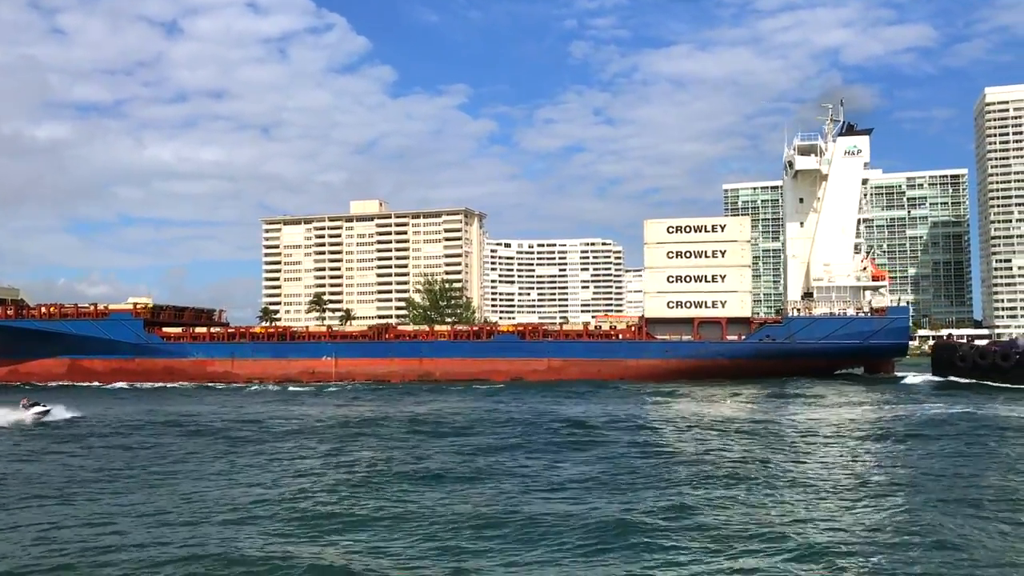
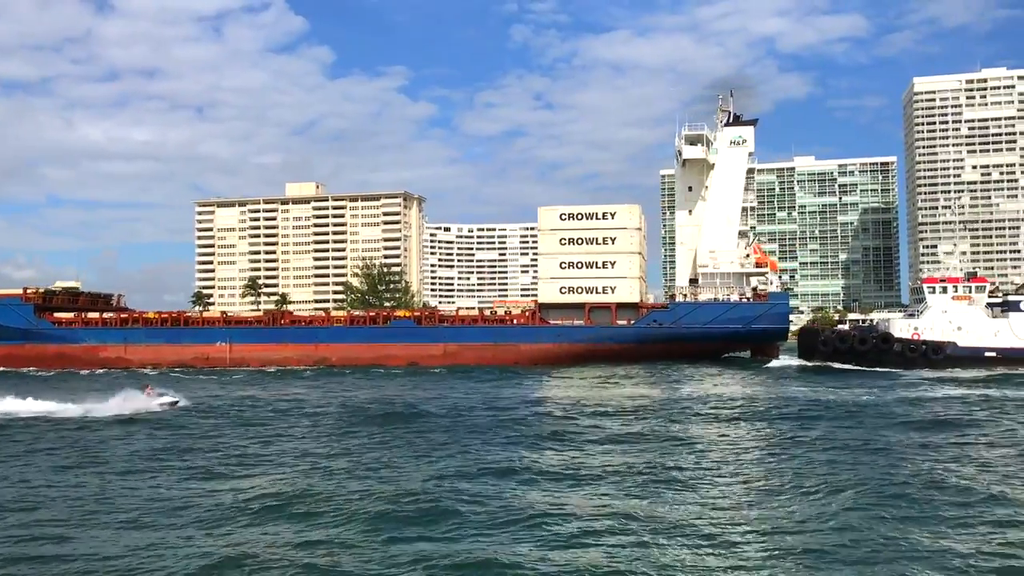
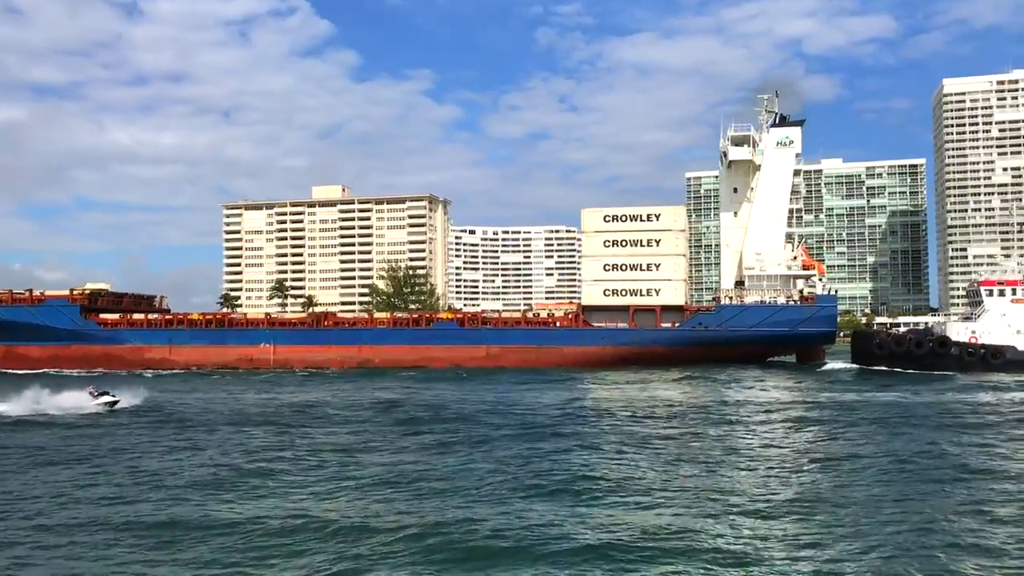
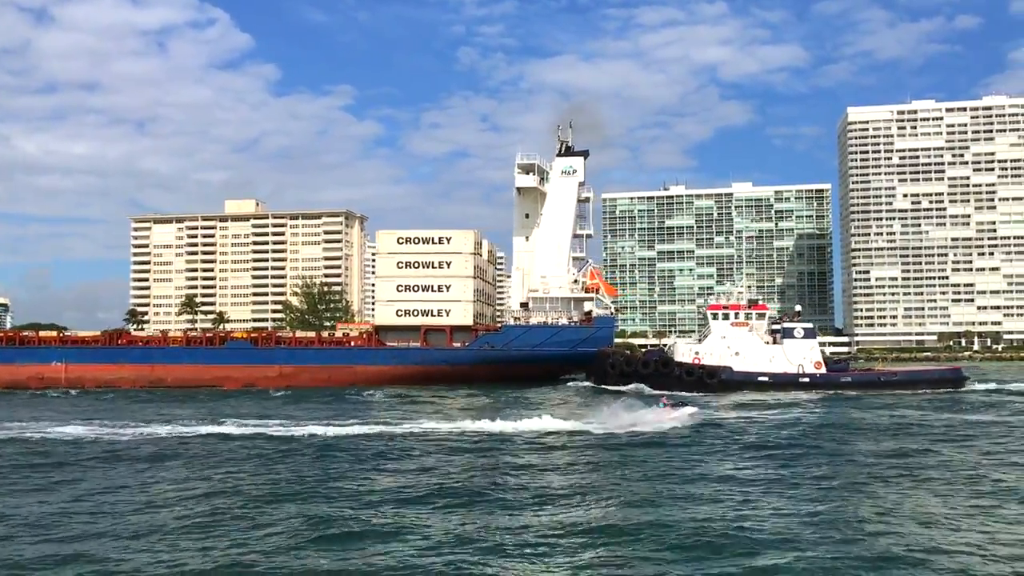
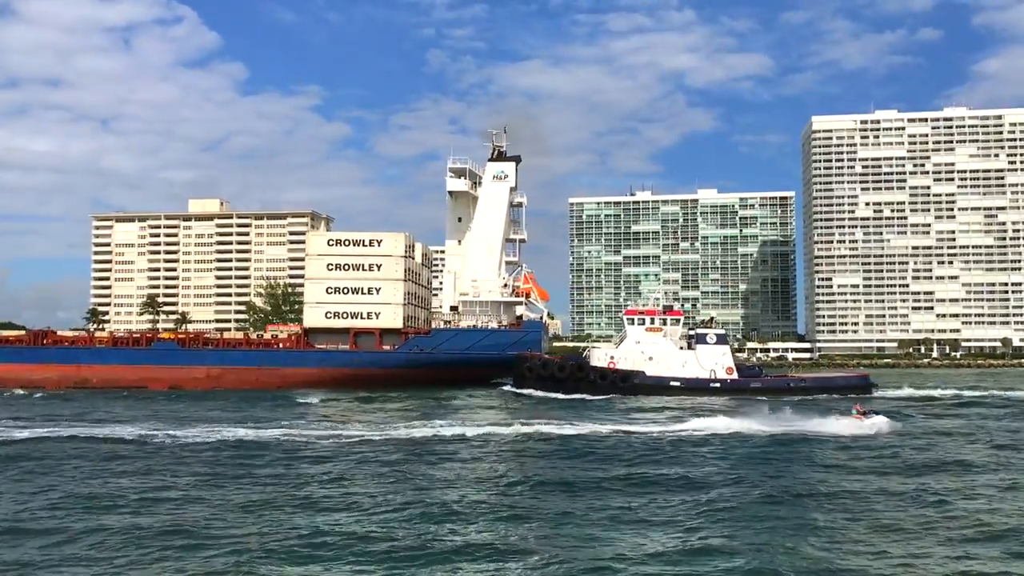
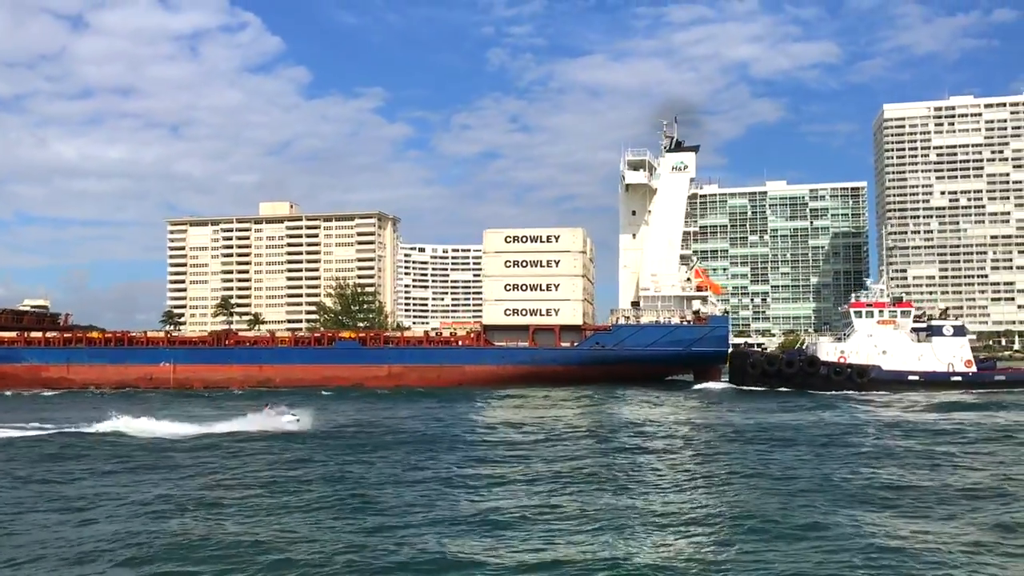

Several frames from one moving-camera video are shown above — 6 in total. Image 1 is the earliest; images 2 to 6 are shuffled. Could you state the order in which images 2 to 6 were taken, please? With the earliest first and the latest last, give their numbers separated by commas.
3, 2, 6, 4, 5
